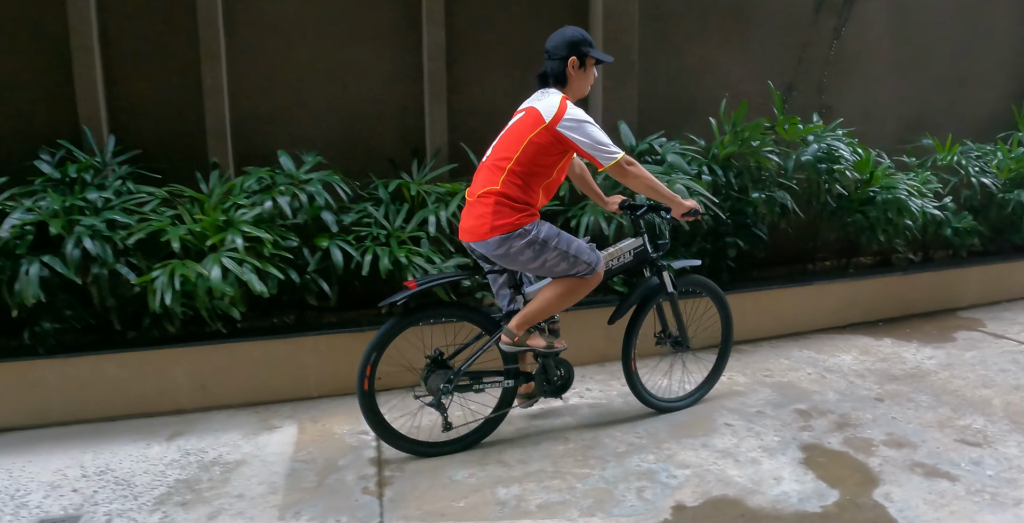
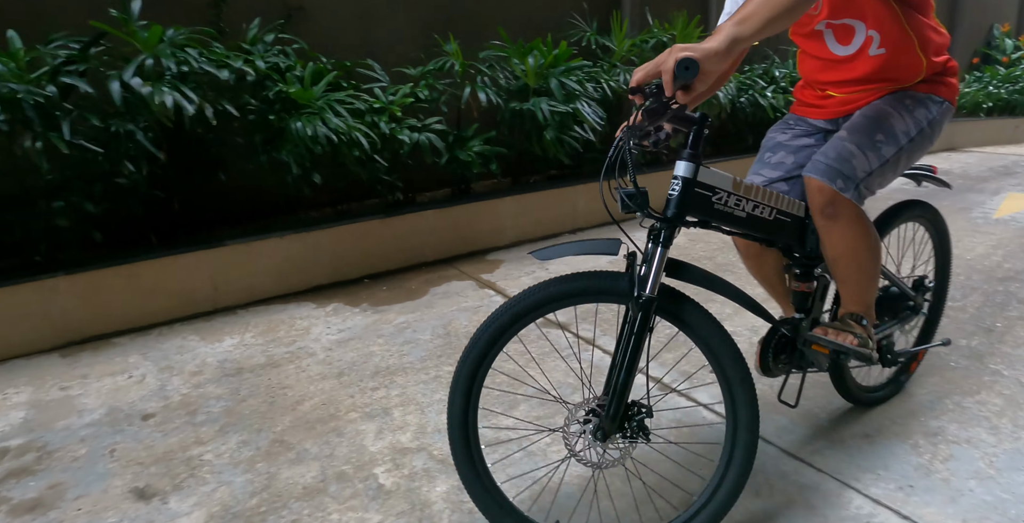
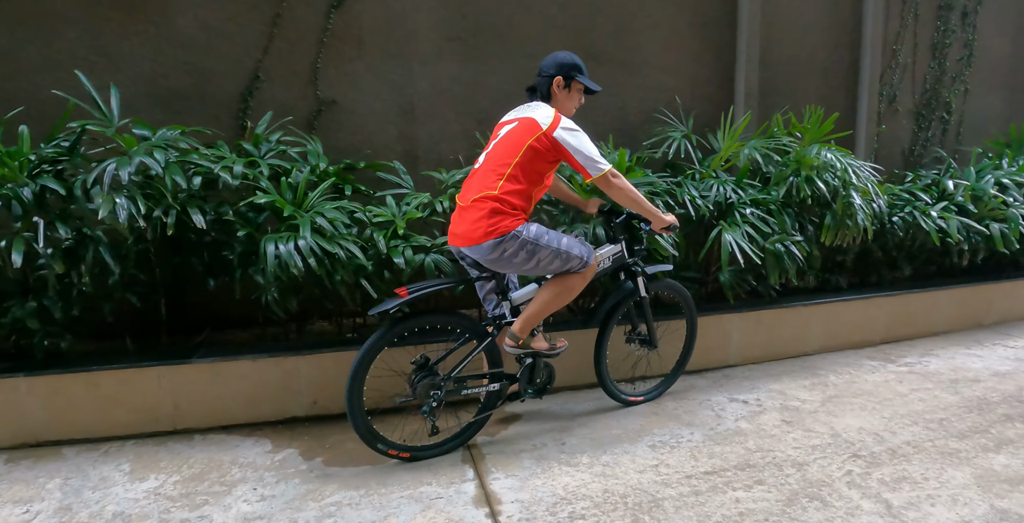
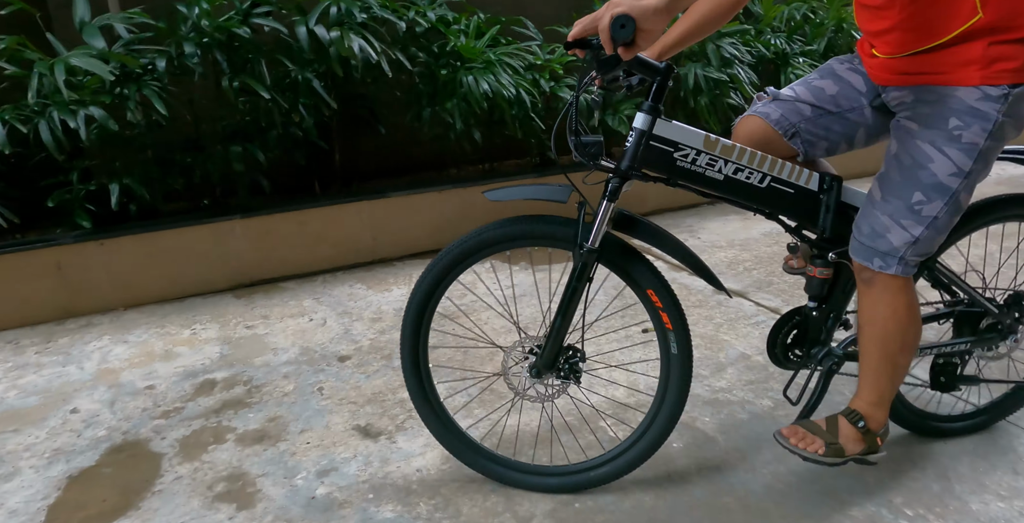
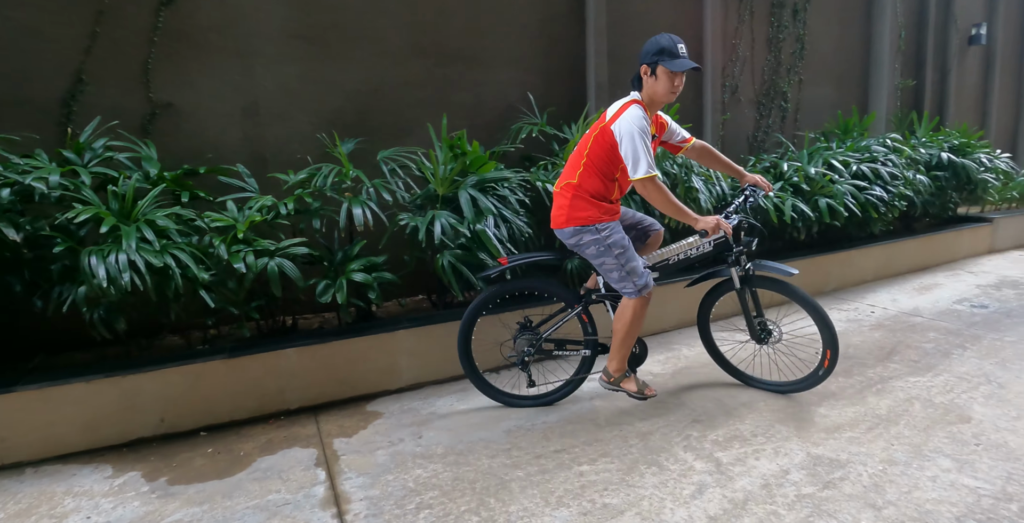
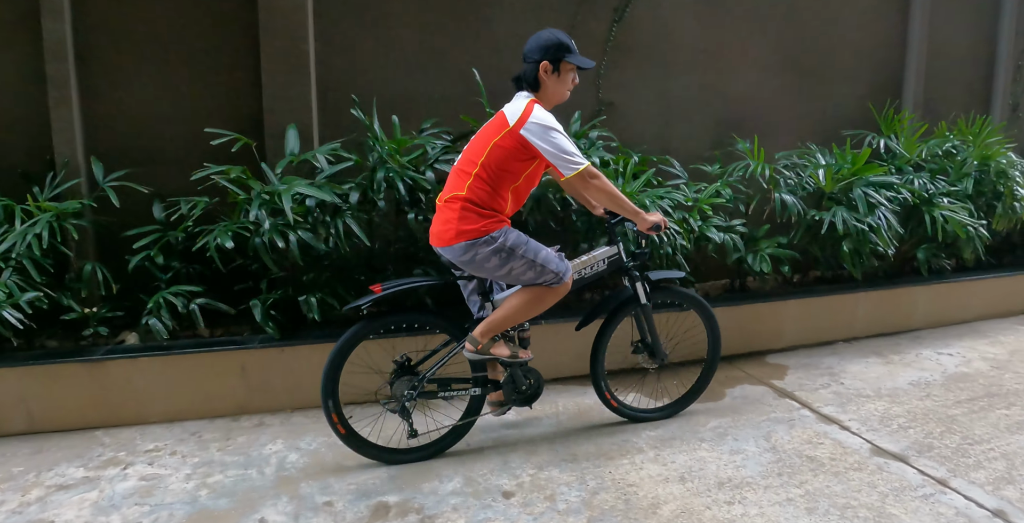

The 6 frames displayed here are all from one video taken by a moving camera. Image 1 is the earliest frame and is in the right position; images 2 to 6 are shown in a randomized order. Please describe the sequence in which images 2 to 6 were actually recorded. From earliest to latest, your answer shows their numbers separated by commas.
6, 3, 5, 2, 4
